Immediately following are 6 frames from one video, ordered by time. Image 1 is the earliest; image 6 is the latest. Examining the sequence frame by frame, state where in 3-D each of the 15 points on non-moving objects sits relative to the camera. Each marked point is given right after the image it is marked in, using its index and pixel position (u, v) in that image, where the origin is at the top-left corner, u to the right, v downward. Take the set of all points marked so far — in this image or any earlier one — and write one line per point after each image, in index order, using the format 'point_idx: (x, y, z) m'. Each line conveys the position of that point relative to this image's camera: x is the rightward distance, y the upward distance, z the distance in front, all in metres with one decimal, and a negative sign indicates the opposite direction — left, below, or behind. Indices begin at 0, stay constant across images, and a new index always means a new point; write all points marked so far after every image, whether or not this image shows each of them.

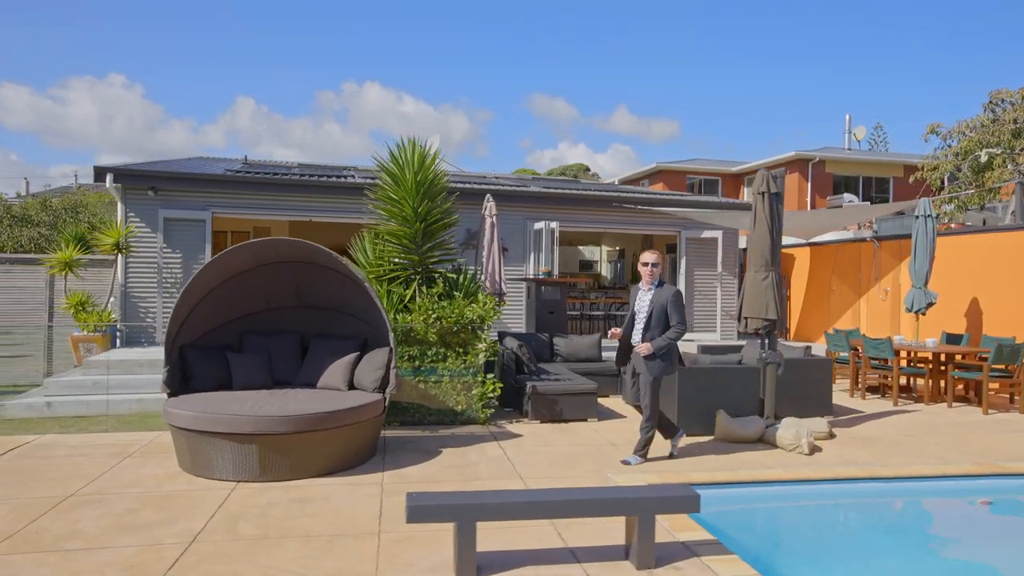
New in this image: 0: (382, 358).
0: (-1.1, -0.6, +6.0) m
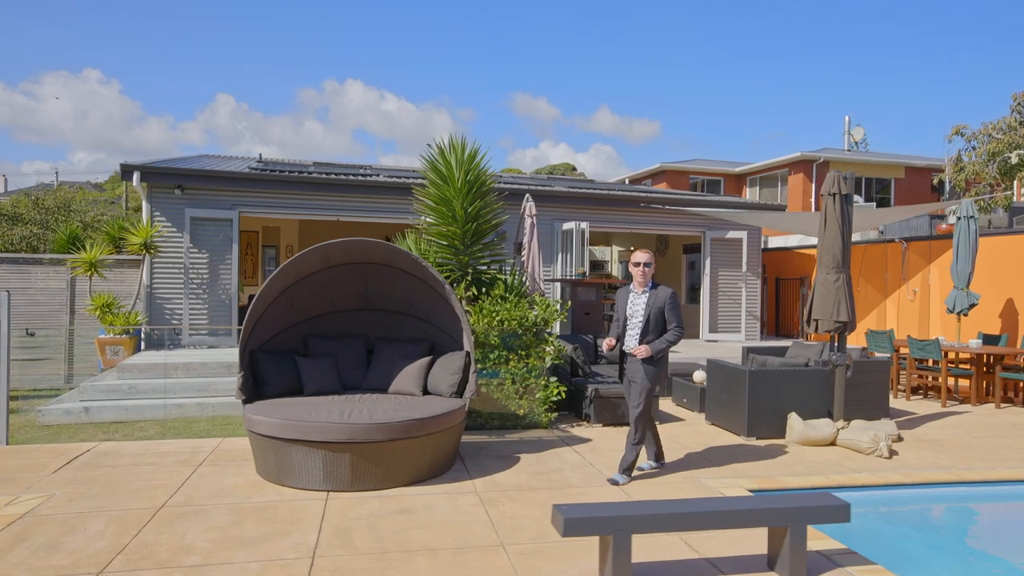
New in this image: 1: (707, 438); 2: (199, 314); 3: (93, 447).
0: (-0.4, -0.6, +5.9) m
1: (+1.9, -1.4, +6.8) m
2: (-4.8, -0.4, +11.0) m
3: (-3.6, -1.4, +6.1) m
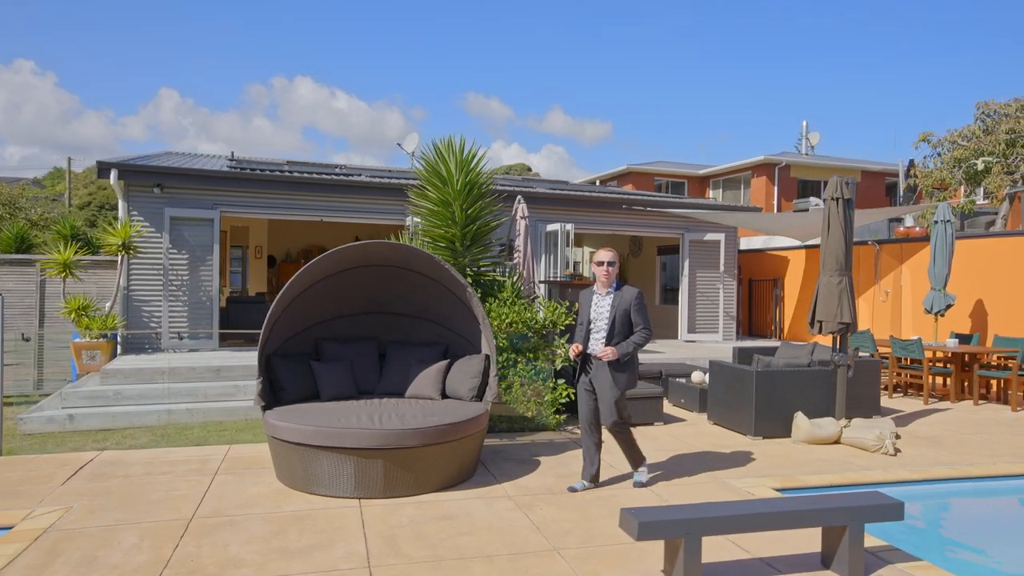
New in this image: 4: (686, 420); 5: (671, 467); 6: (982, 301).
0: (-0.3, -0.6, +5.8) m
1: (+2.0, -1.5, +6.9) m
2: (-5.0, -0.4, +10.6) m
3: (-3.4, -1.4, +5.9) m
4: (+1.9, -1.4, +7.6) m
5: (+1.3, -1.5, +5.8) m
6: (+7.1, -0.2, +10.8) m
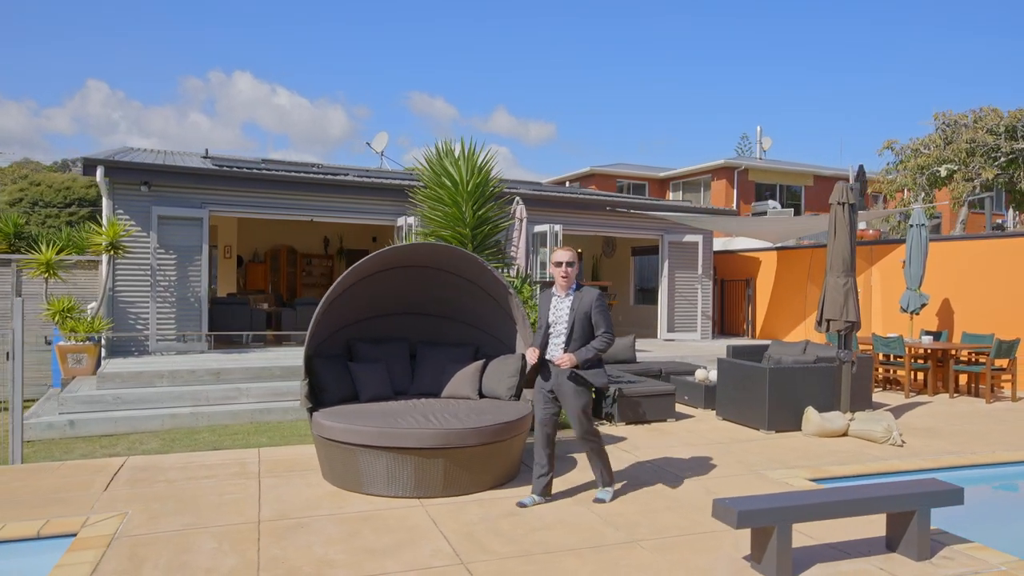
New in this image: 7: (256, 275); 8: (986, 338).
0: (0.0, -0.6, +5.9) m
1: (+2.2, -1.5, +7.2) m
2: (-5.0, -0.5, +10.3) m
3: (-3.1, -1.4, +5.7) m
4: (+2.0, -1.4, +7.9) m
5: (+1.6, -1.5, +6.1) m
6: (+7.0, -0.2, +11.5) m
7: (-6.9, +0.4, +19.1) m
8: (+6.8, -0.7, +10.2) m
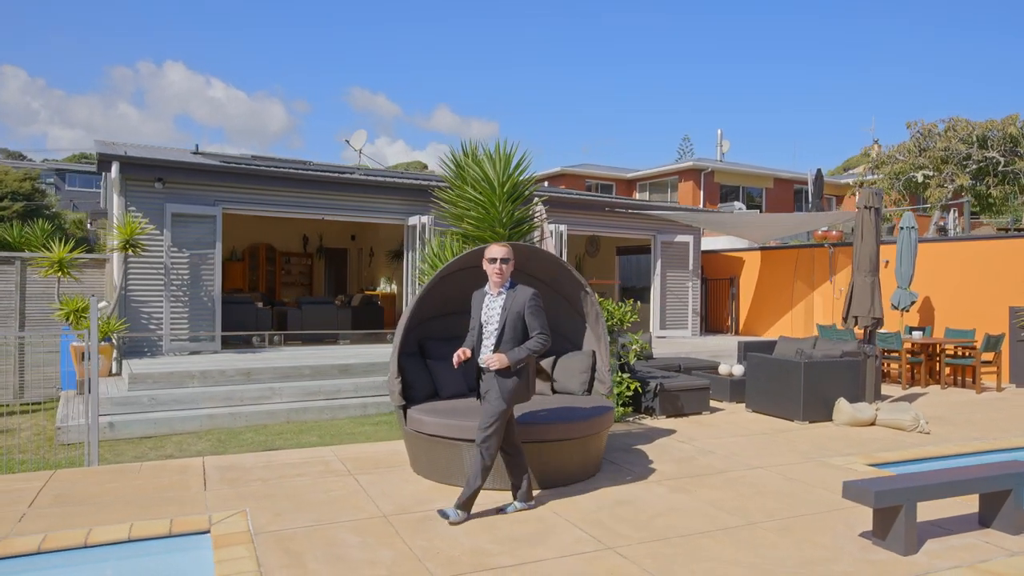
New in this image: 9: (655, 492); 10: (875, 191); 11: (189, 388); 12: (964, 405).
0: (+0.7, -0.6, +6.2) m
1: (+2.7, -1.4, +7.6) m
2: (-4.7, -0.4, +10.2) m
3: (-2.5, -1.4, +5.7) m
4: (+2.5, -1.4, +8.3) m
5: (+2.2, -1.5, +6.4) m
6: (+7.2, -0.2, +12.3) m
7: (-7.3, +0.4, +18.7) m
8: (+7.0, -0.7, +11.0) m
9: (+1.0, -1.4, +5.0) m
10: (+3.9, +1.1, +7.7) m
11: (-3.8, -1.2, +8.3) m
12: (+5.6, -1.5, +8.9) m
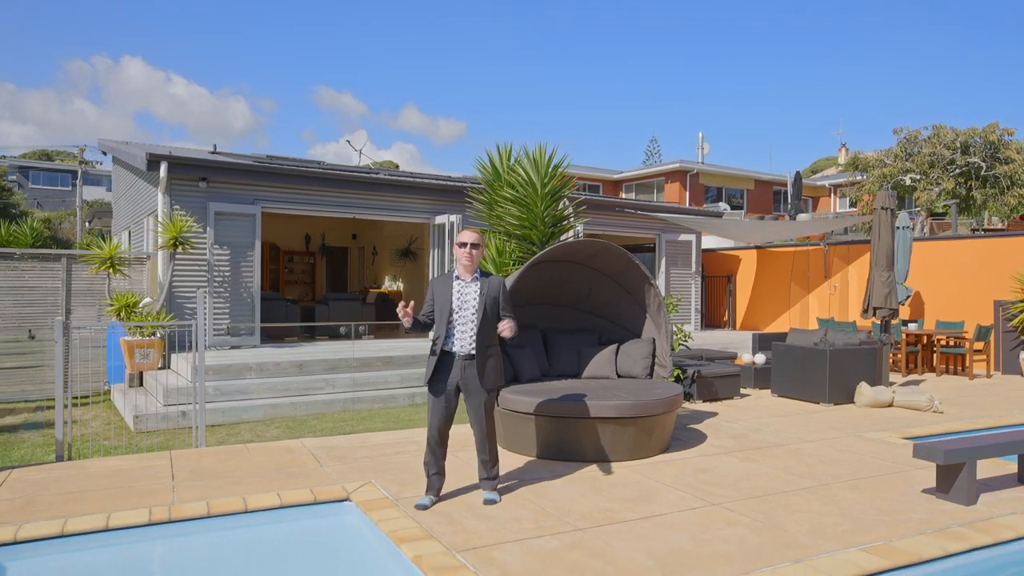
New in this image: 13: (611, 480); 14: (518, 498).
0: (+1.3, -0.6, +6.7) m
1: (+3.3, -1.4, +8.3) m
2: (-4.3, -0.4, +10.5) m
3: (-1.8, -1.3, +6.1) m
4: (+3.0, -1.3, +9.0) m
5: (+2.8, -1.4, +7.1) m
6: (+7.5, -0.1, +13.1) m
7: (-7.2, +0.5, +18.9) m
8: (+7.5, -0.6, +11.9) m
9: (+1.7, -1.4, +5.6) m
10: (+4.5, +1.1, +8.5) m
11: (-3.3, -1.1, +8.7) m
12: (+6.2, -1.4, +9.8) m
13: (+0.7, -1.4, +5.1) m
14: (0.0, -1.4, +4.7) m
